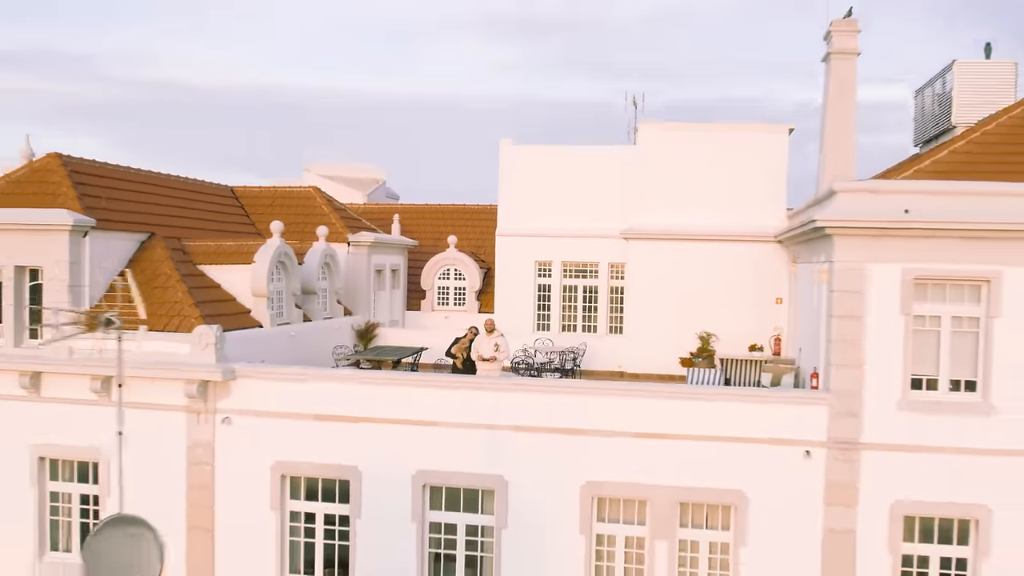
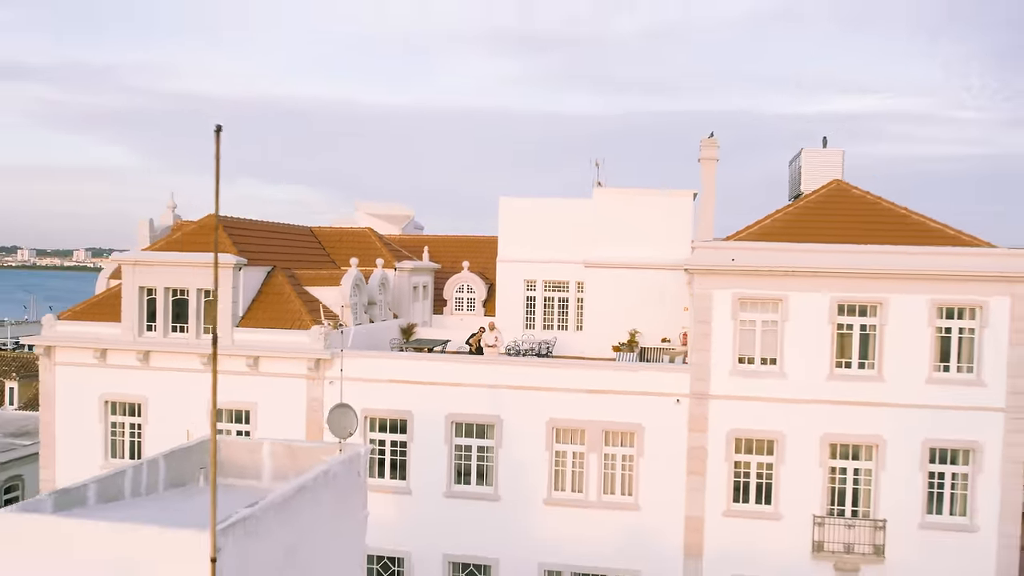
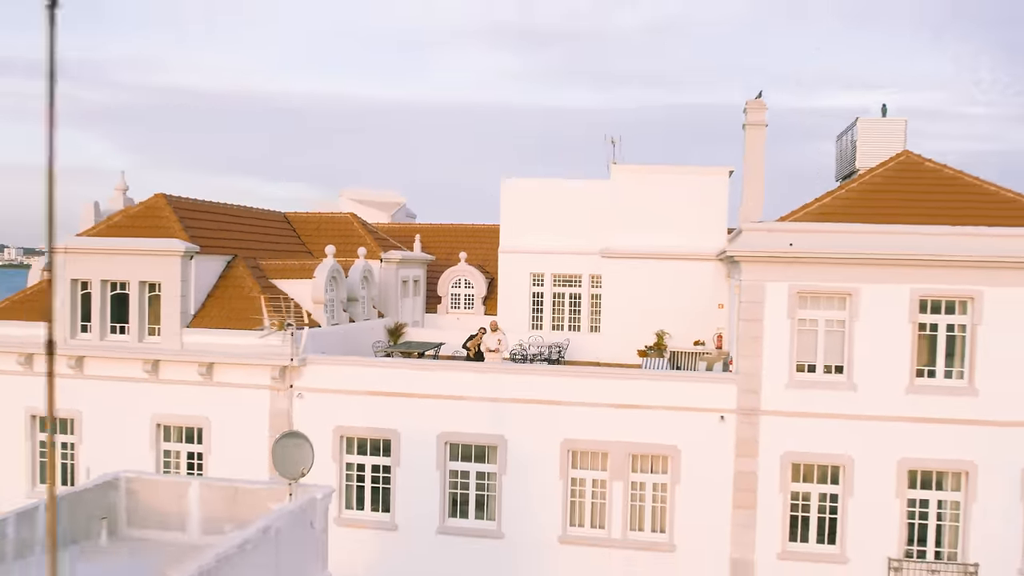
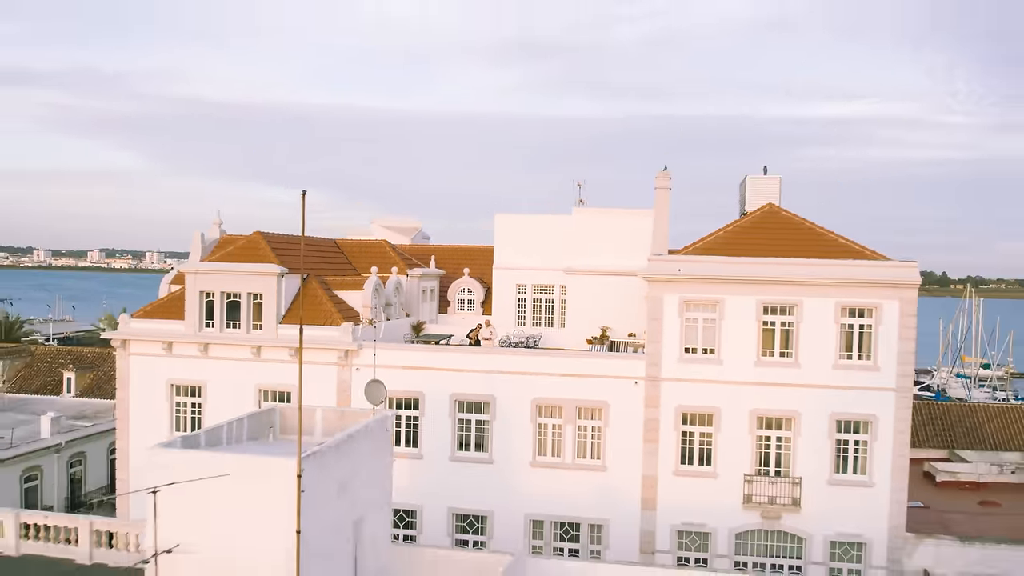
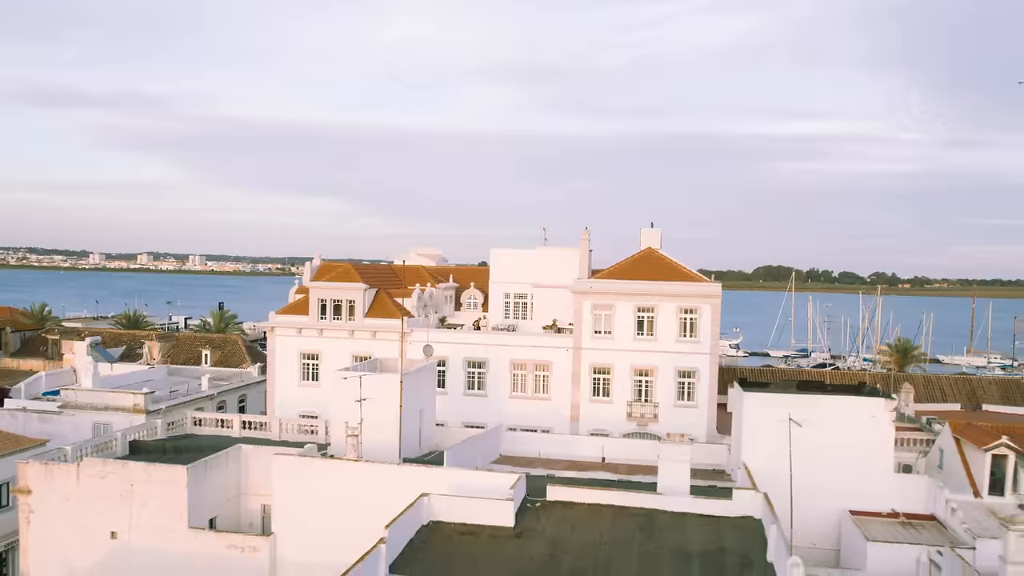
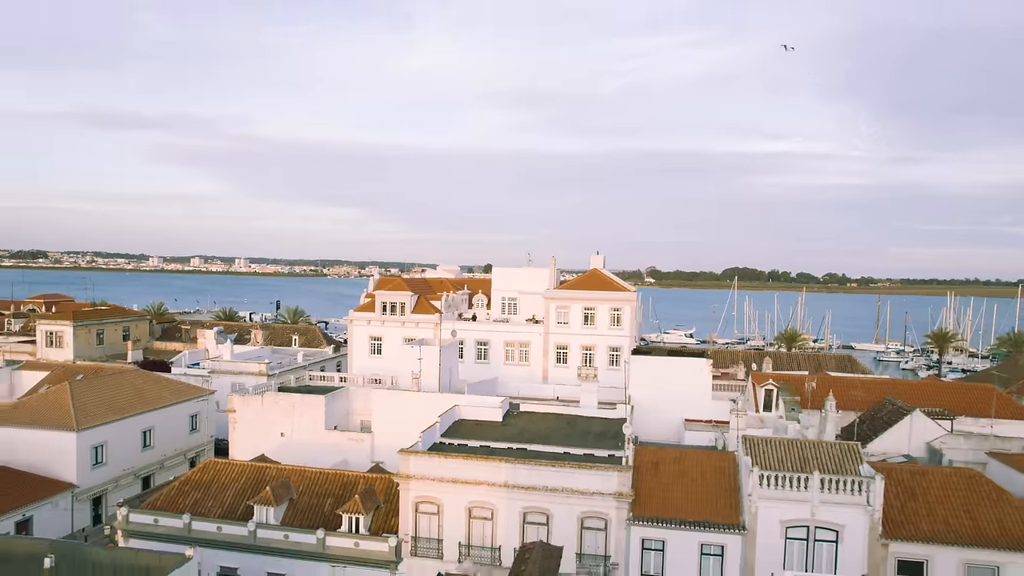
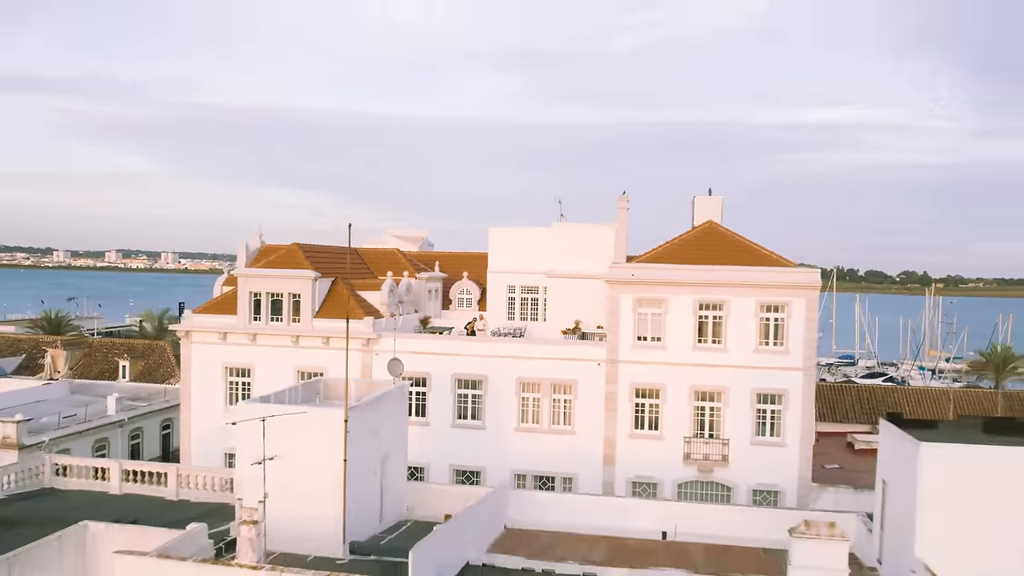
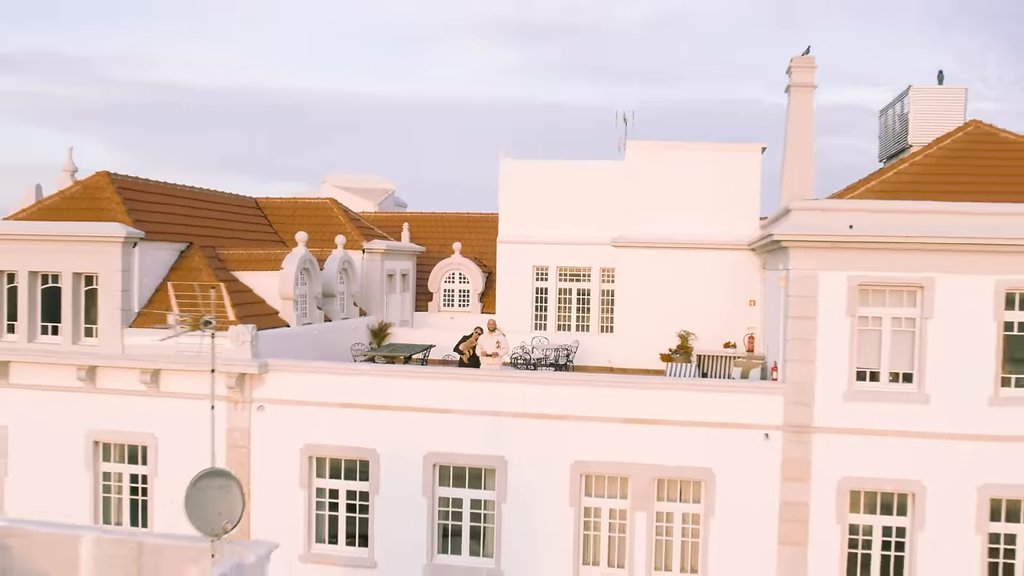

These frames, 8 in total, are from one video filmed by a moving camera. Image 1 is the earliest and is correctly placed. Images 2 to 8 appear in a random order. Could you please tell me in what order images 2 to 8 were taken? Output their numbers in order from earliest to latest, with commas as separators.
8, 3, 2, 4, 7, 5, 6
